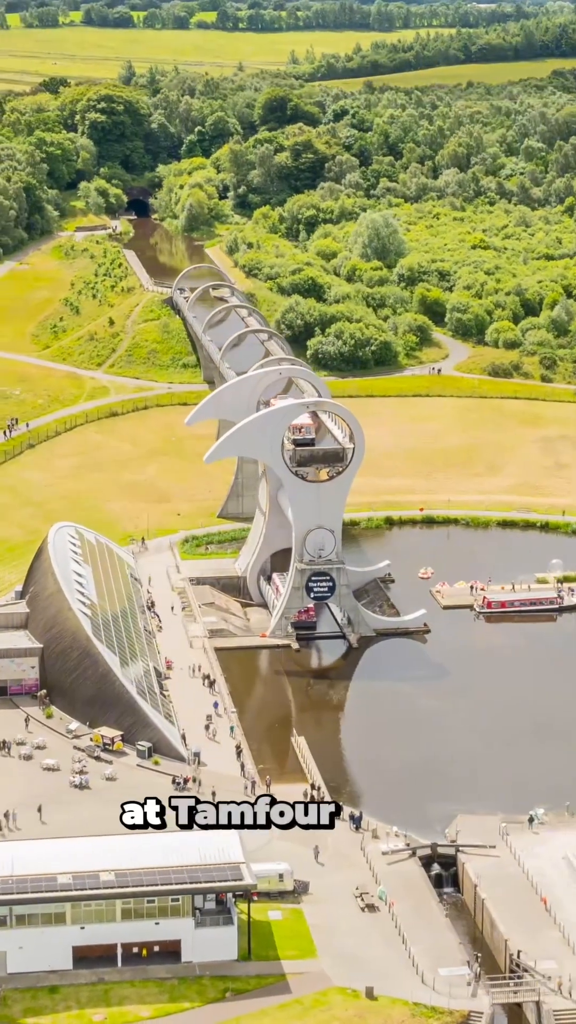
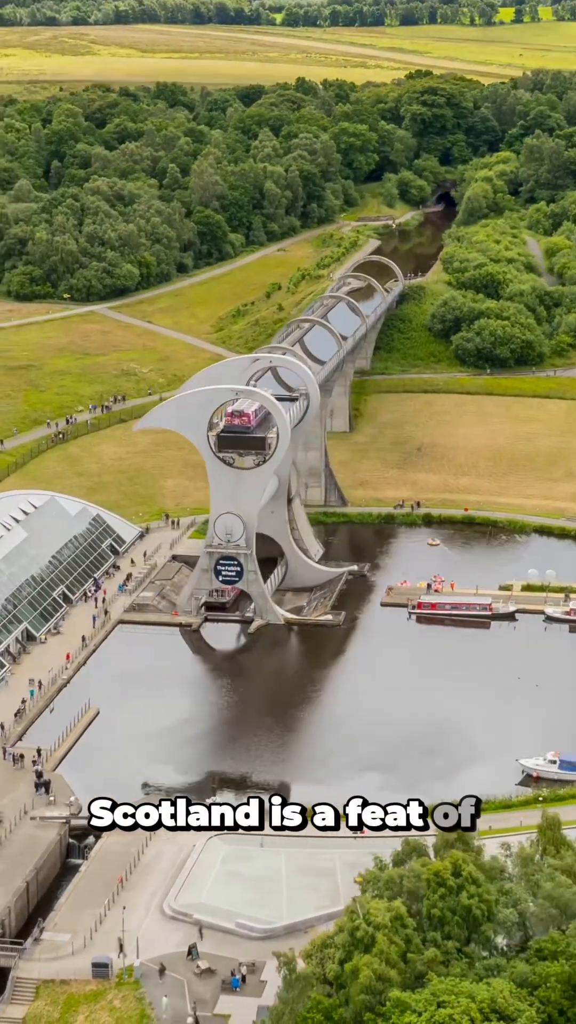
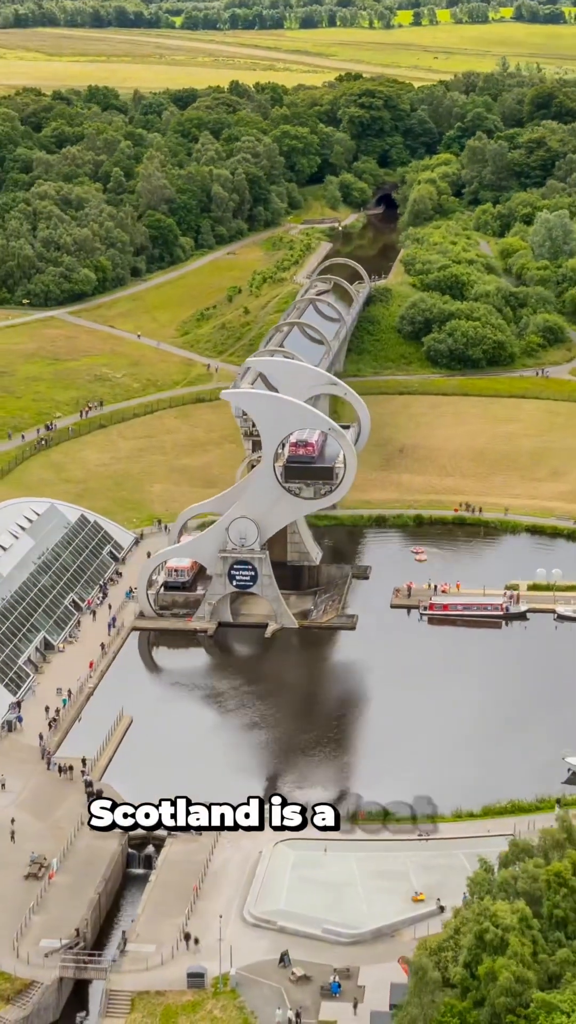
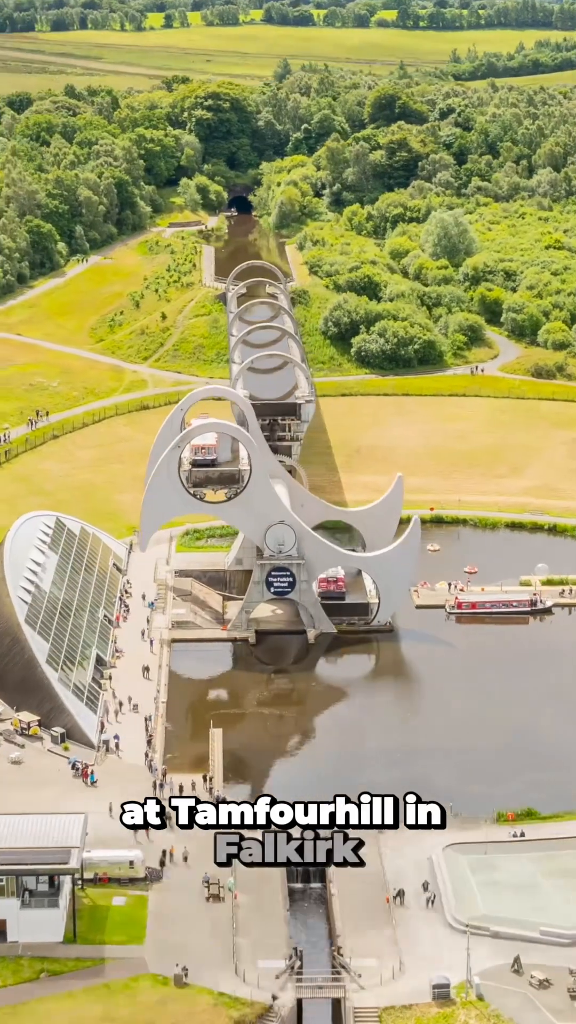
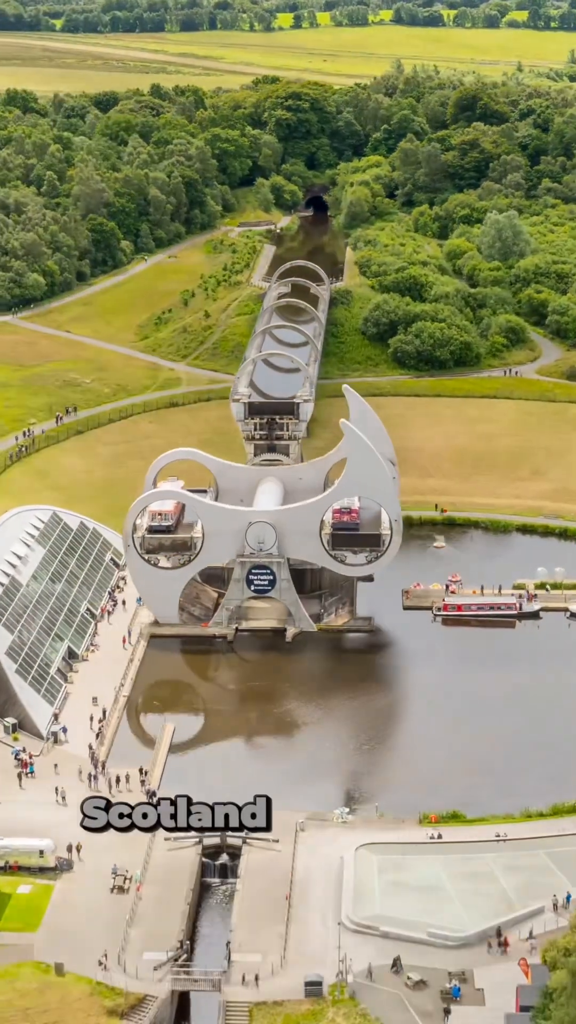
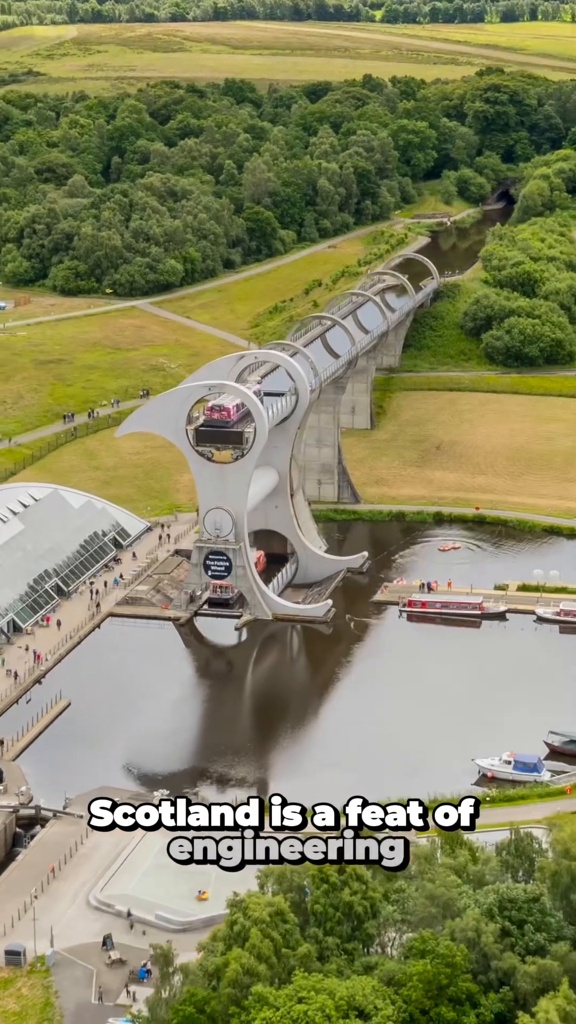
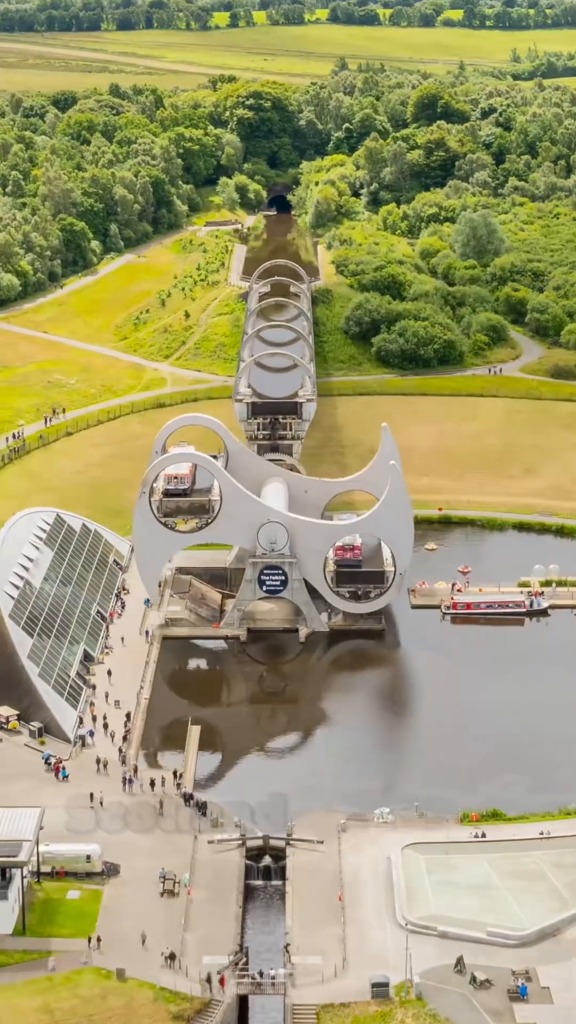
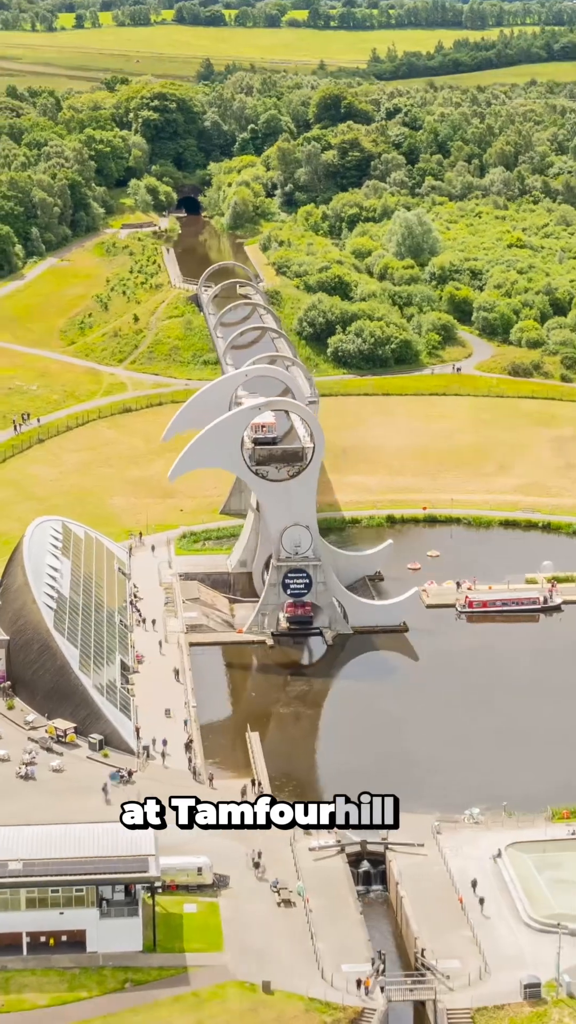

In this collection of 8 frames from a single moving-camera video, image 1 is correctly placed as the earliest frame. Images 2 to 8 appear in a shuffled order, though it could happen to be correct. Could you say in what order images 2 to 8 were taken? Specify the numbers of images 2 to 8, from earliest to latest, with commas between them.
8, 4, 7, 5, 3, 2, 6
